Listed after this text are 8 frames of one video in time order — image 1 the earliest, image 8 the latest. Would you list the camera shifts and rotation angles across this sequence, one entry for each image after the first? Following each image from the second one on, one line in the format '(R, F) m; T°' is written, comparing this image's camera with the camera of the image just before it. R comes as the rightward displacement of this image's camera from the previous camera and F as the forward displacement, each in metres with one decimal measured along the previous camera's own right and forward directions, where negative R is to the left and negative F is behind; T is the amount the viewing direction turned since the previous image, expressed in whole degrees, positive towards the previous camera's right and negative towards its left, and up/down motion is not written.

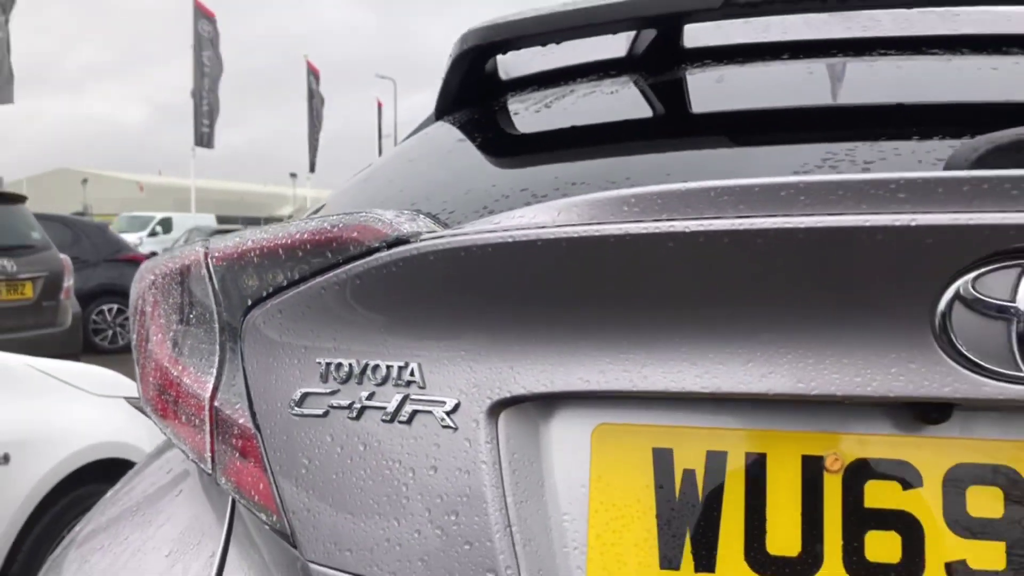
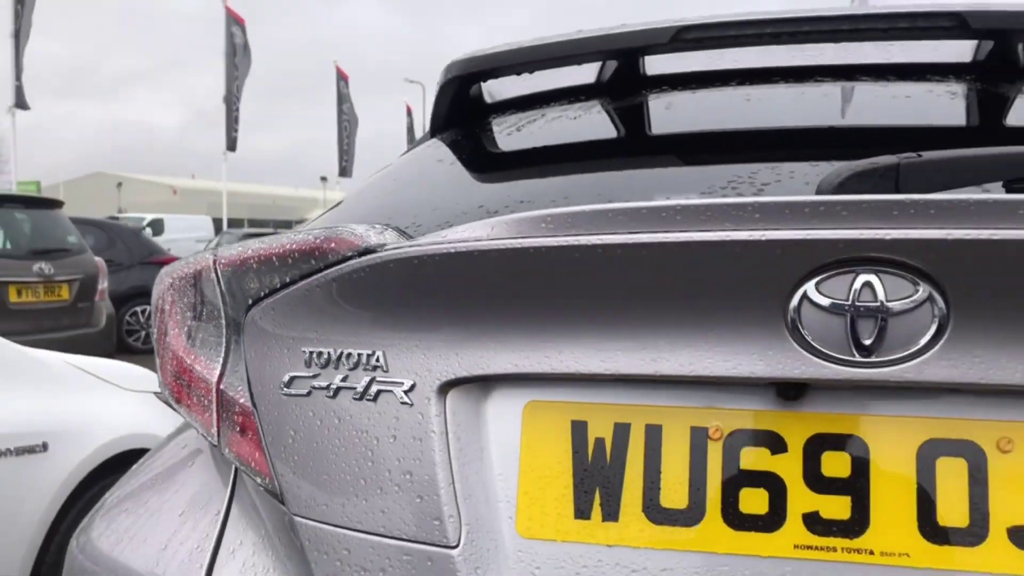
(+0.1, -0.2) m; -2°
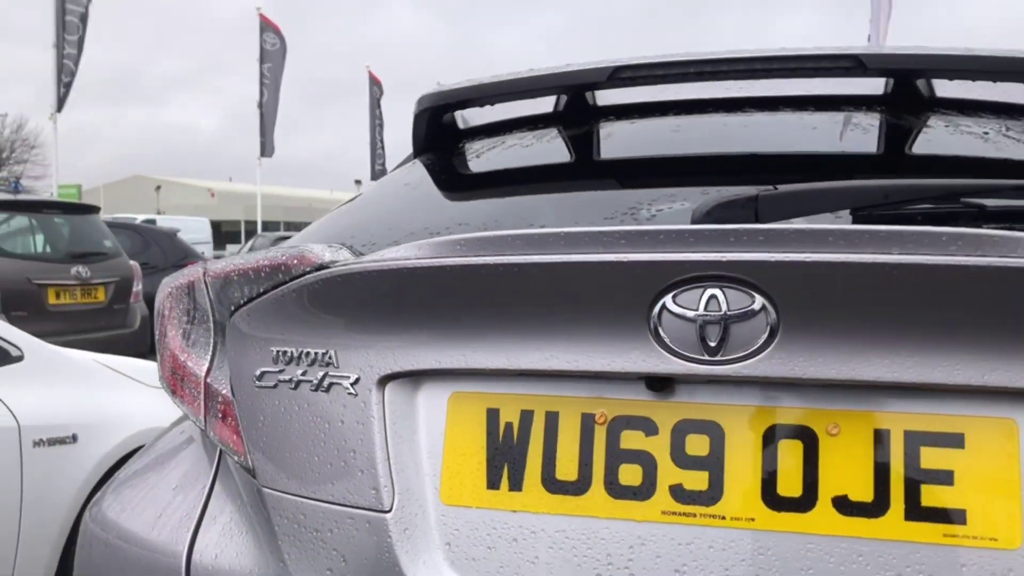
(+0.1, -0.2) m; -2°
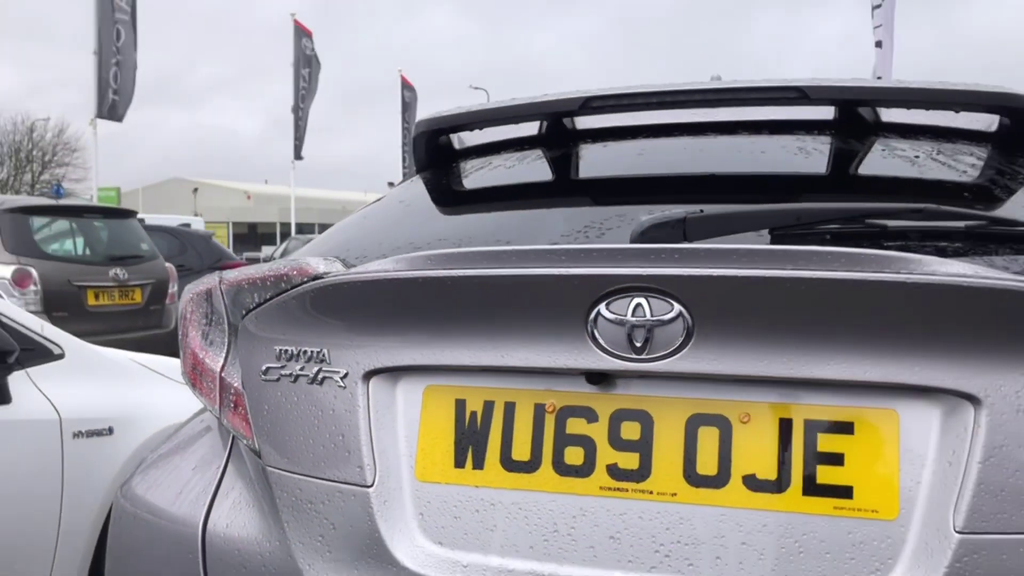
(+0.1, -0.2) m; -2°
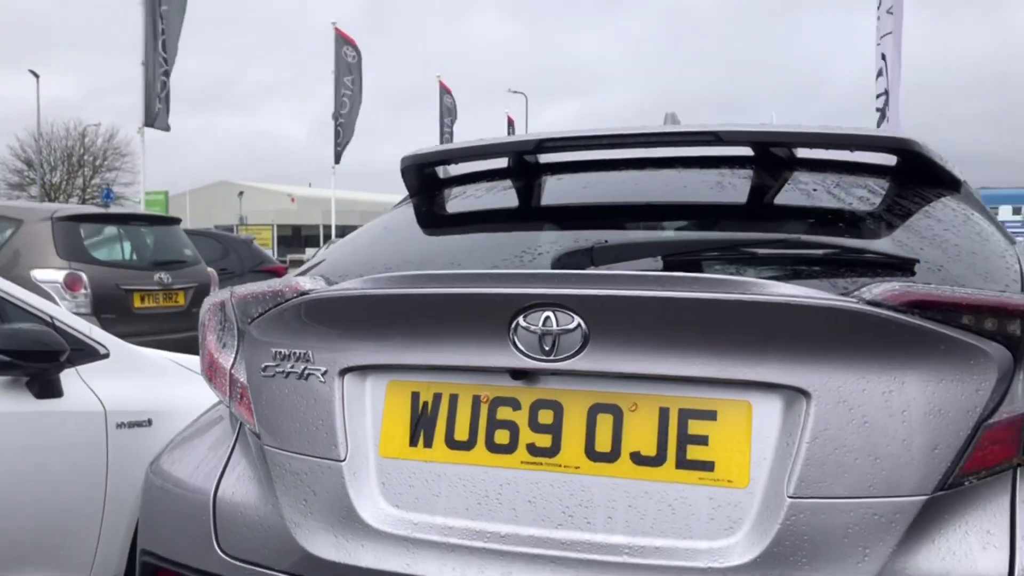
(+0.2, -0.3) m; -2°
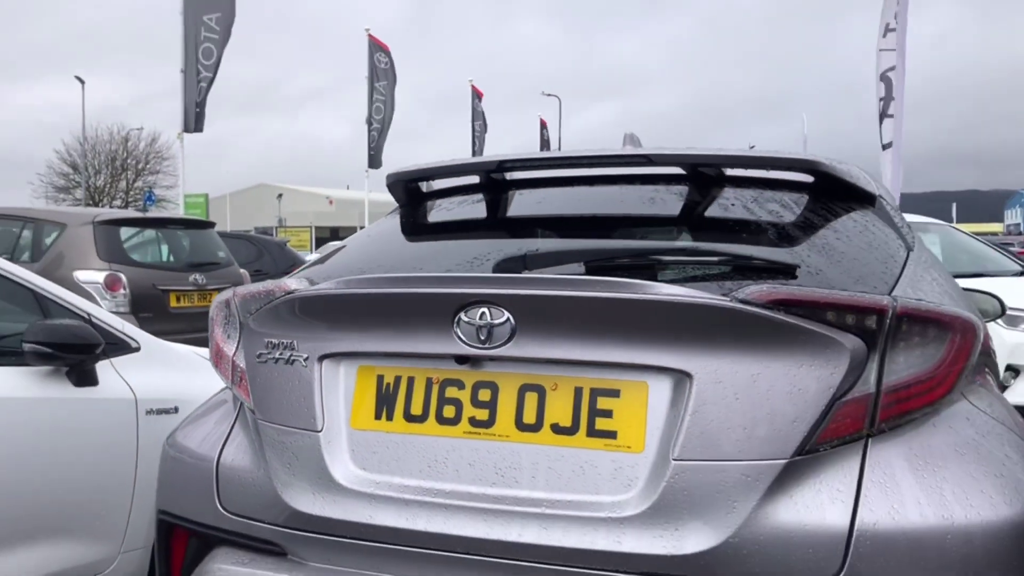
(+0.2, -0.3) m; -2°
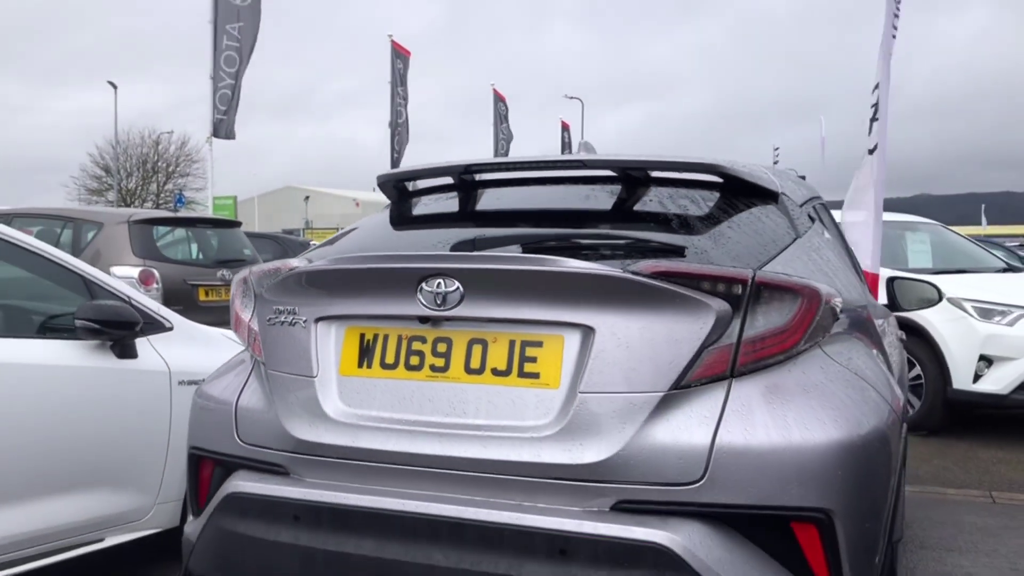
(+0.2, -0.5) m; -2°
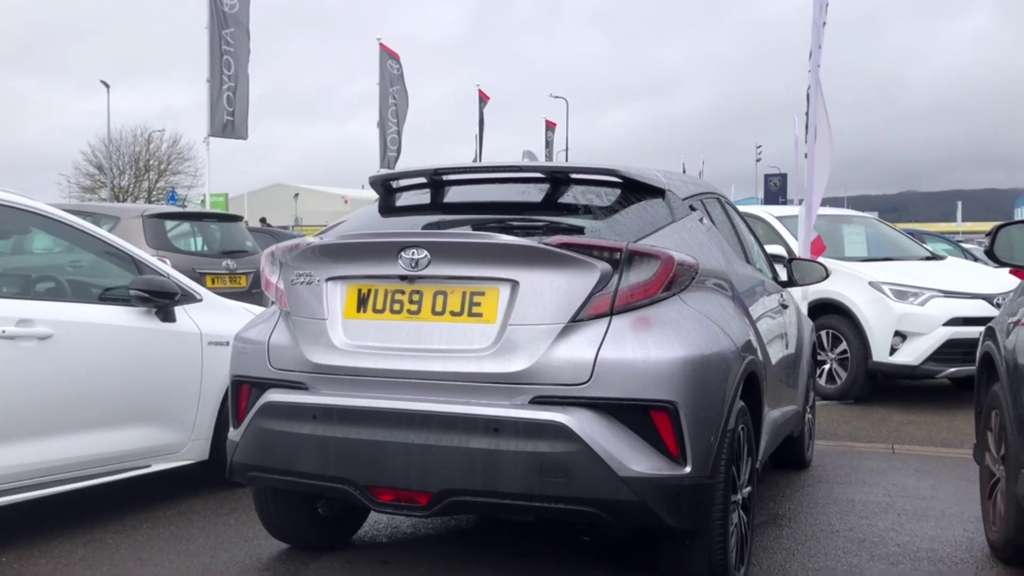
(+0.1, -1.0) m; +1°
